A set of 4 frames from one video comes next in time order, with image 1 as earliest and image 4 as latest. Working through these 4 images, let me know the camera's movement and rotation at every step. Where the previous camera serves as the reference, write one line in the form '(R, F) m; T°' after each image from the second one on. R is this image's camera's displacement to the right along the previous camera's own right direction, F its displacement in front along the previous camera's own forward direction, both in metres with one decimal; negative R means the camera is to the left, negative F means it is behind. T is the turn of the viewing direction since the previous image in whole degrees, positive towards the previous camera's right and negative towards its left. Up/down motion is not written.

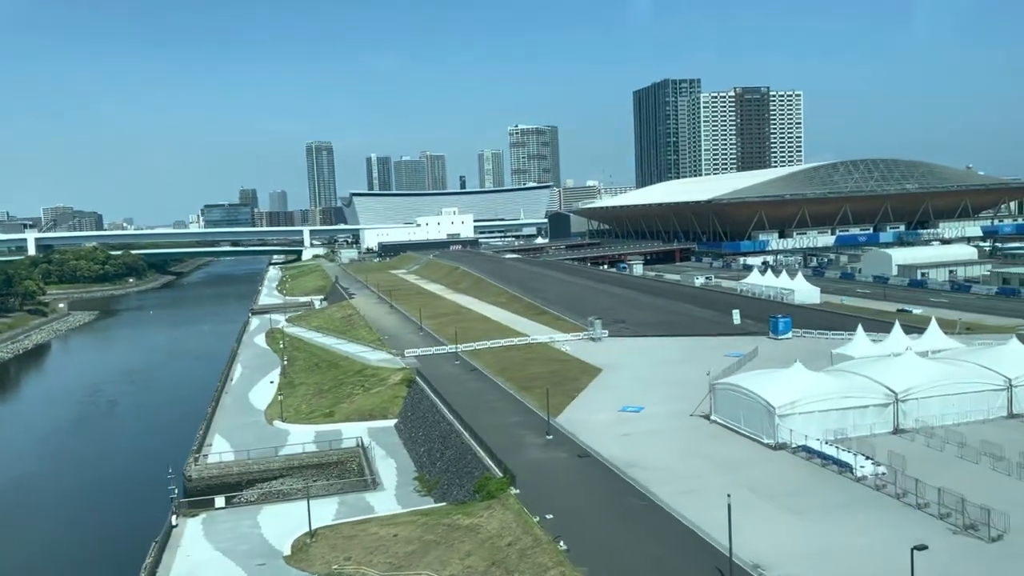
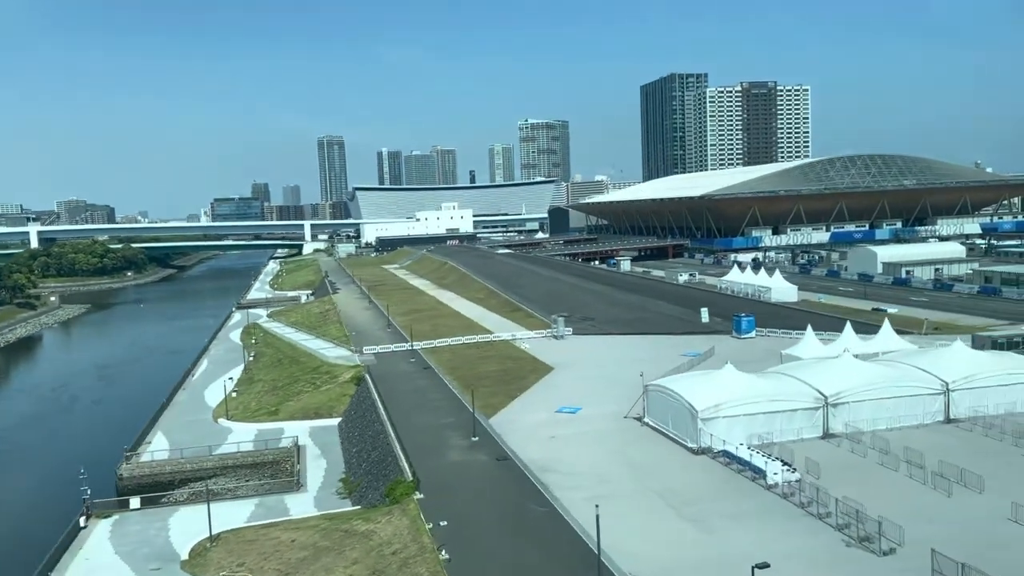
(+2.1, +0.5) m; -1°
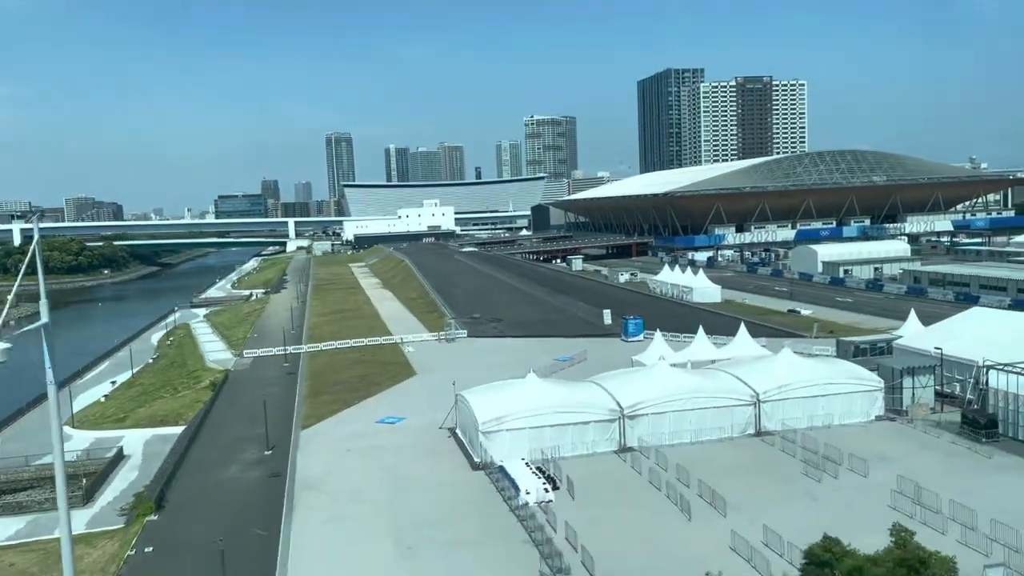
(+4.9, +1.0) m; 0°
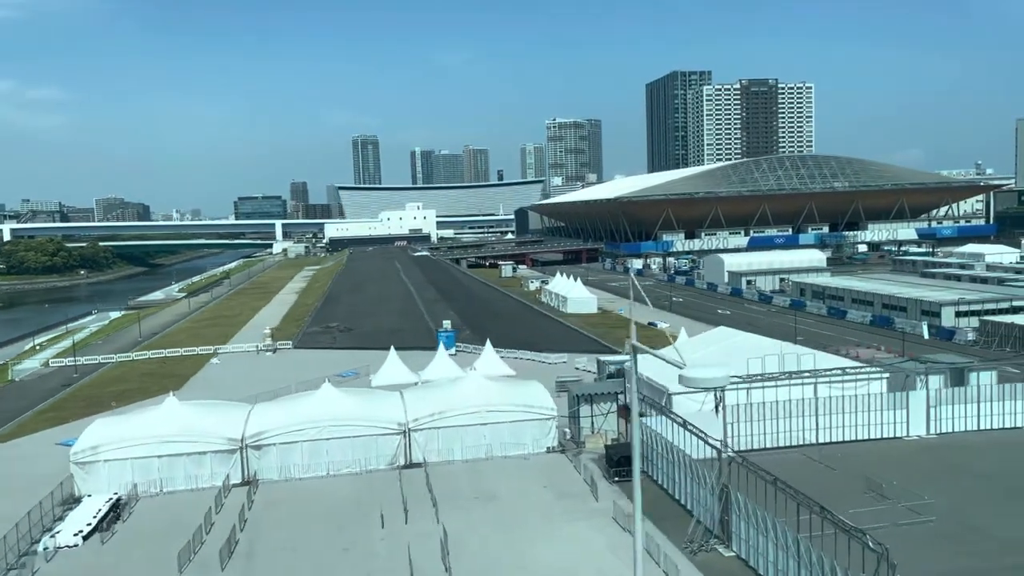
(+8.1, +1.5) m; -1°
